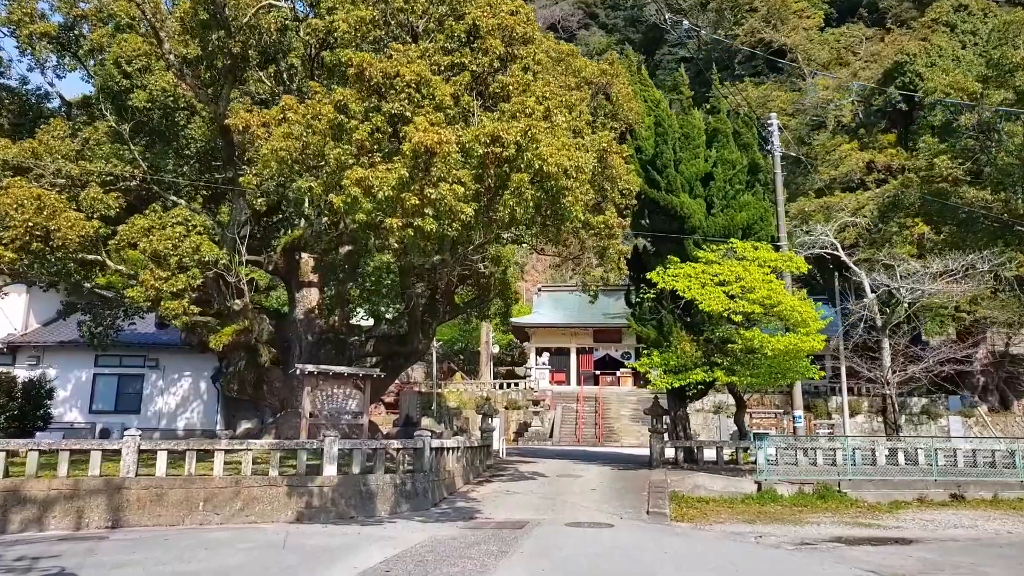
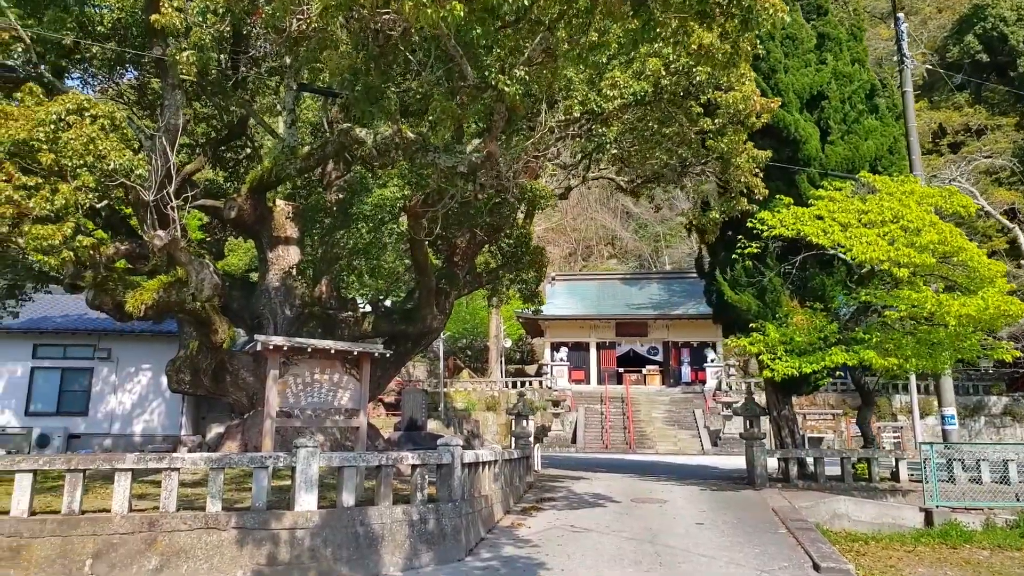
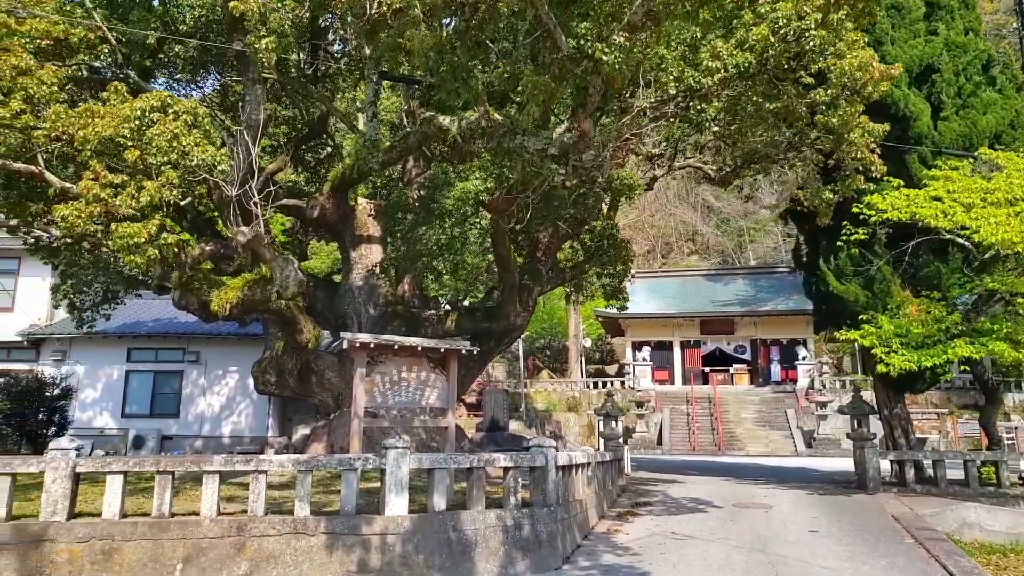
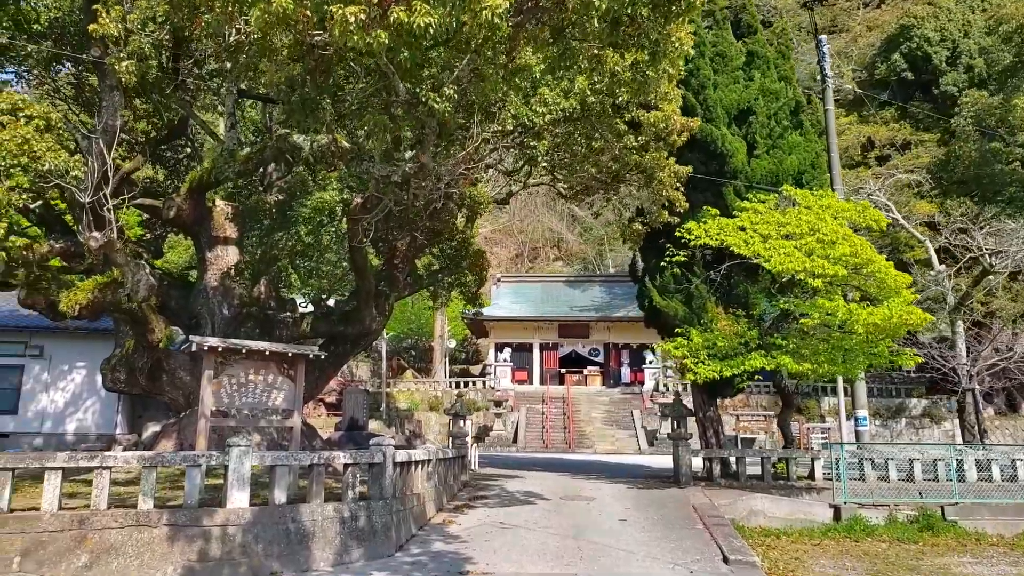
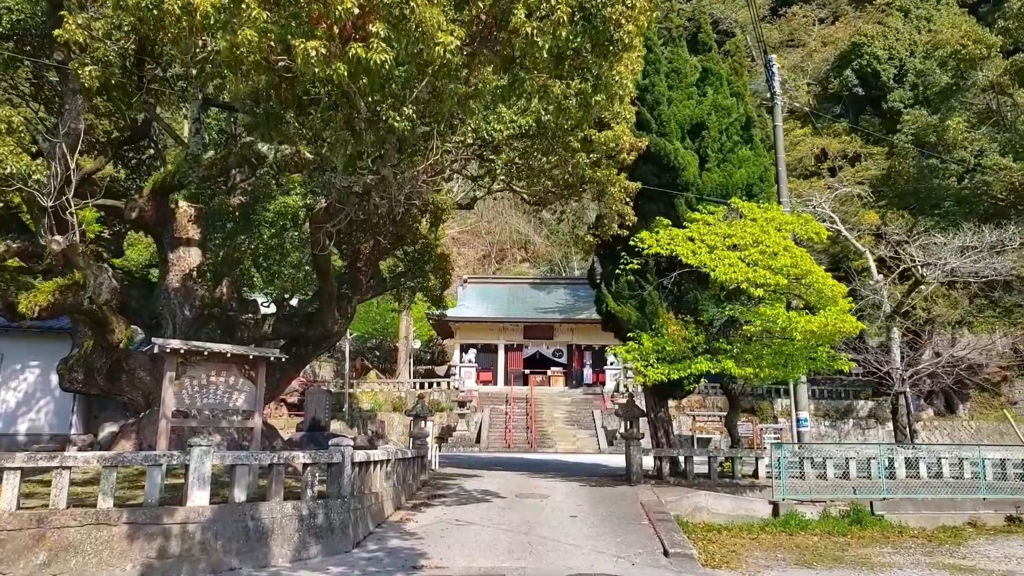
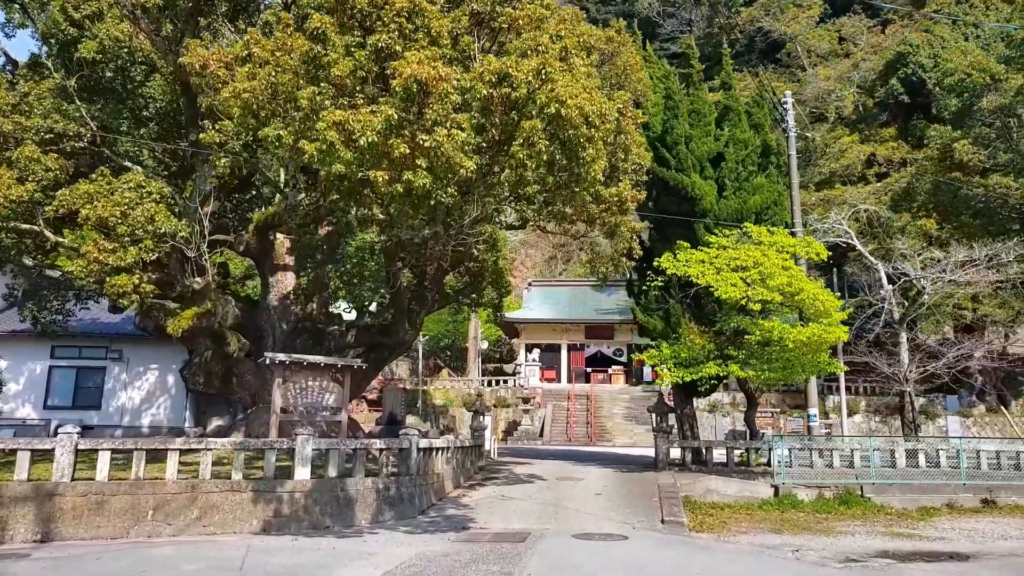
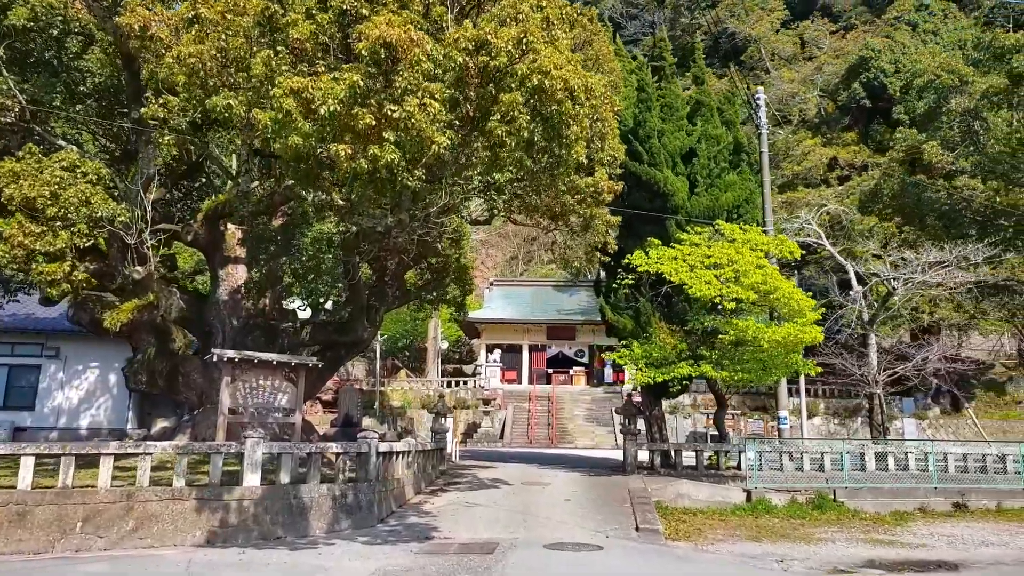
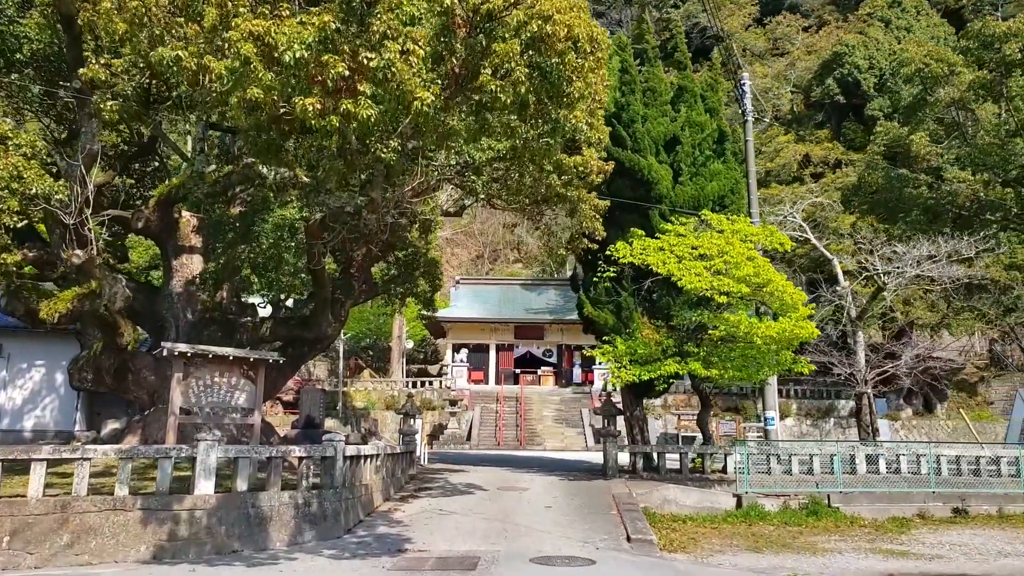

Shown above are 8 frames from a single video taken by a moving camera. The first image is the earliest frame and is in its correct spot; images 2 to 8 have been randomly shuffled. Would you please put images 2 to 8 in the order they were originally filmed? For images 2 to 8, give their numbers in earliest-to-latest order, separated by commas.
6, 7, 8, 5, 4, 2, 3
